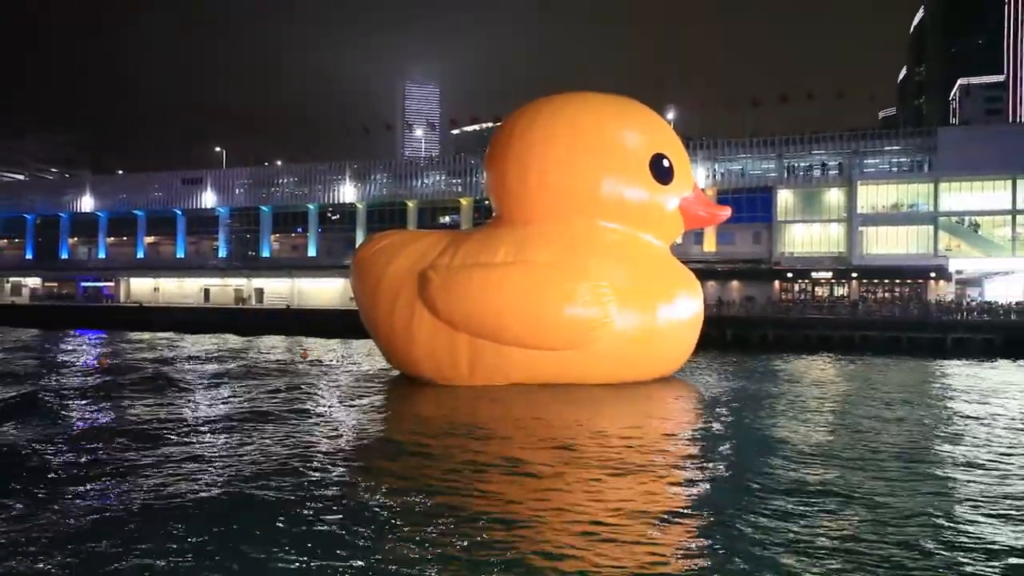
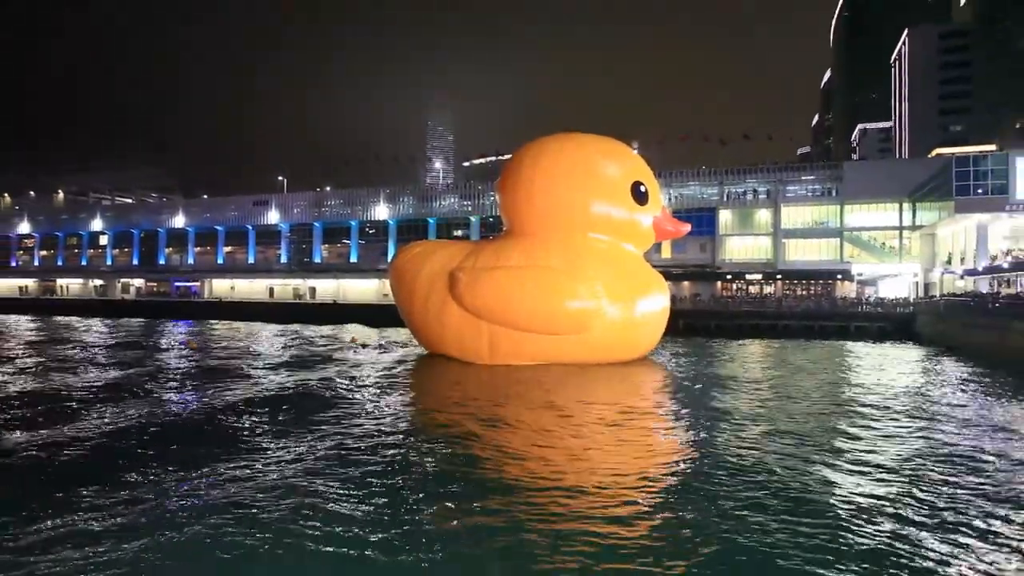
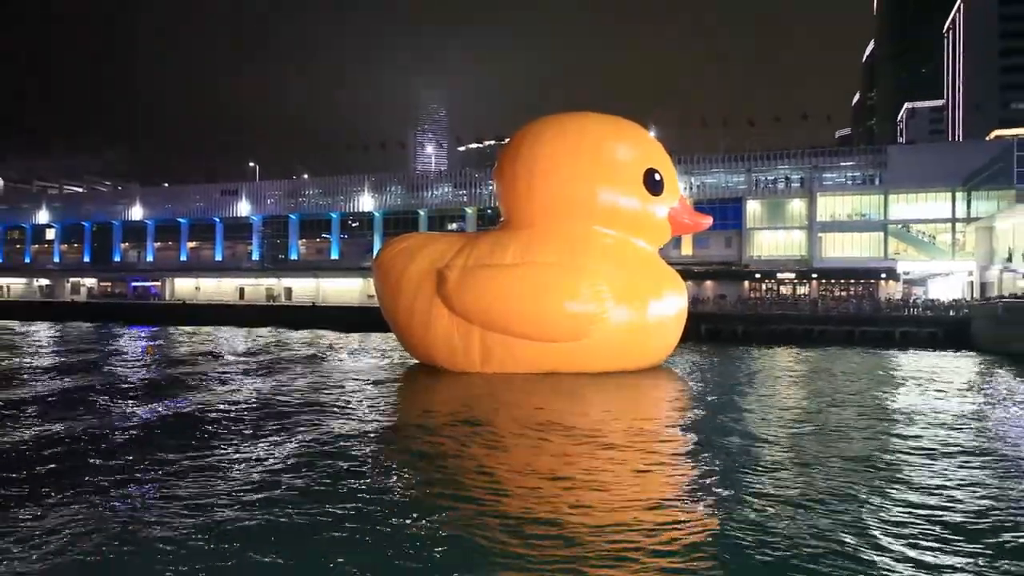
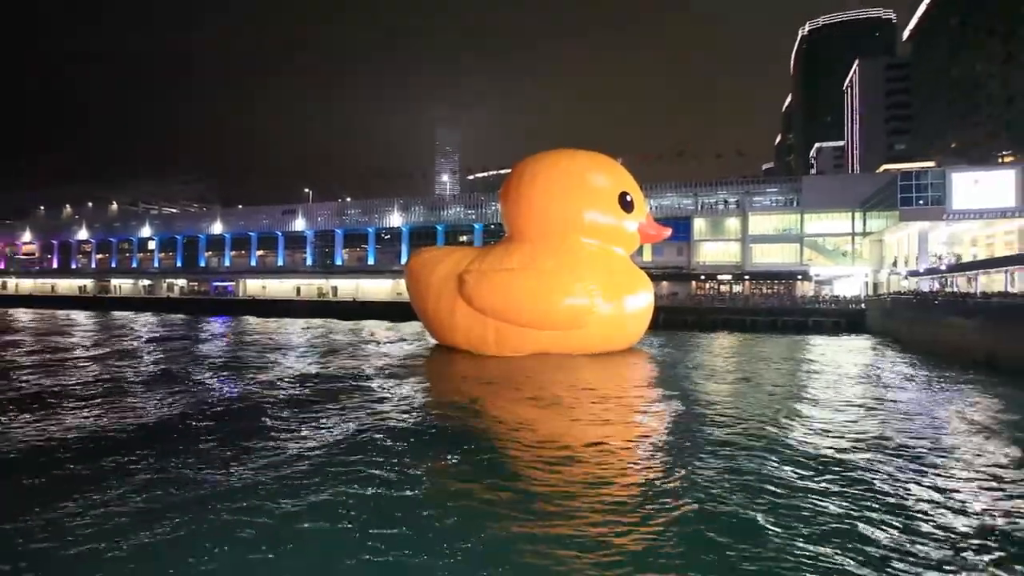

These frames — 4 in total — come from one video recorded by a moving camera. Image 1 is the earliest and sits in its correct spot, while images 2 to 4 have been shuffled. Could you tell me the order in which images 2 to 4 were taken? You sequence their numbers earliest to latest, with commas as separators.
3, 2, 4
